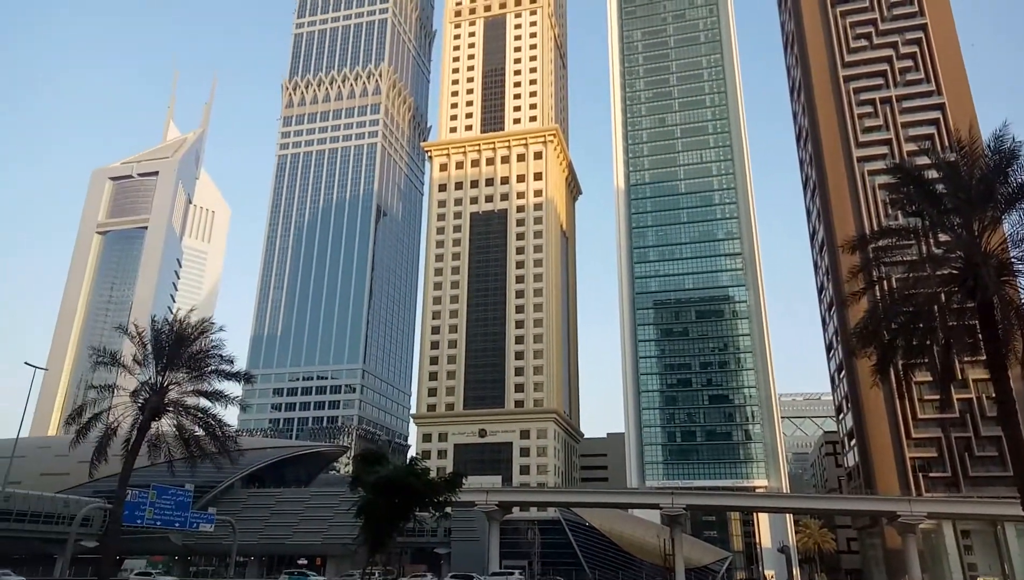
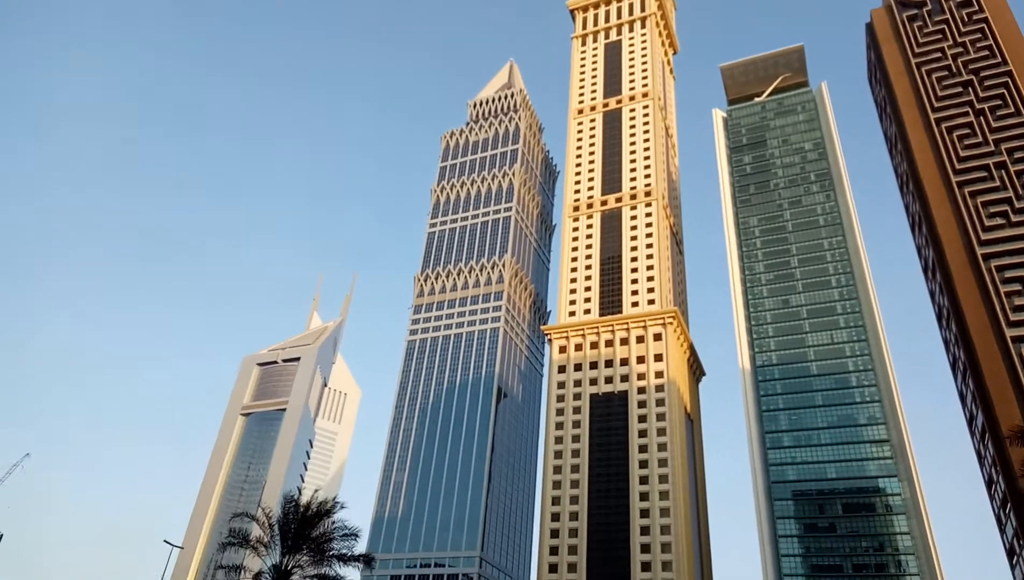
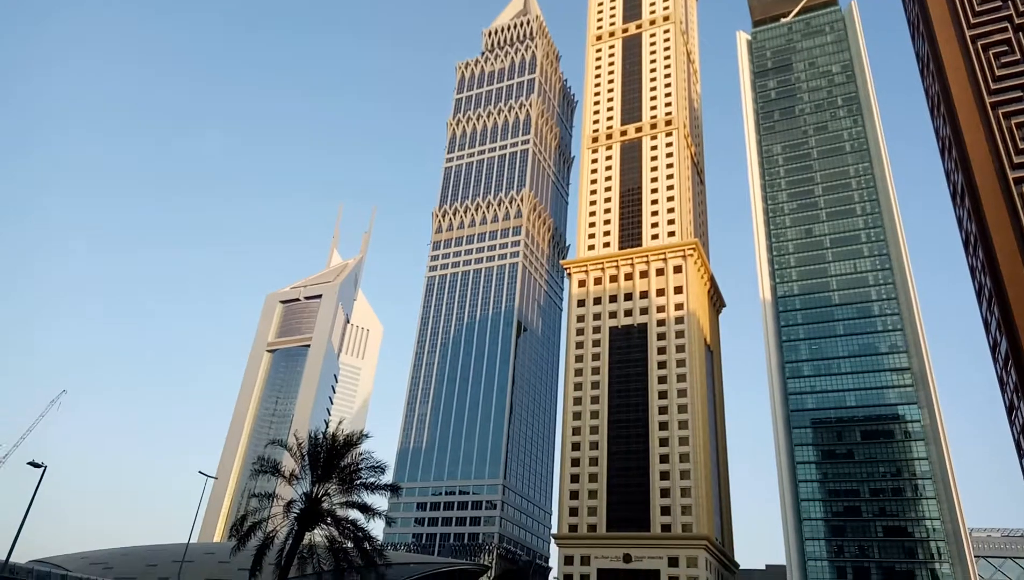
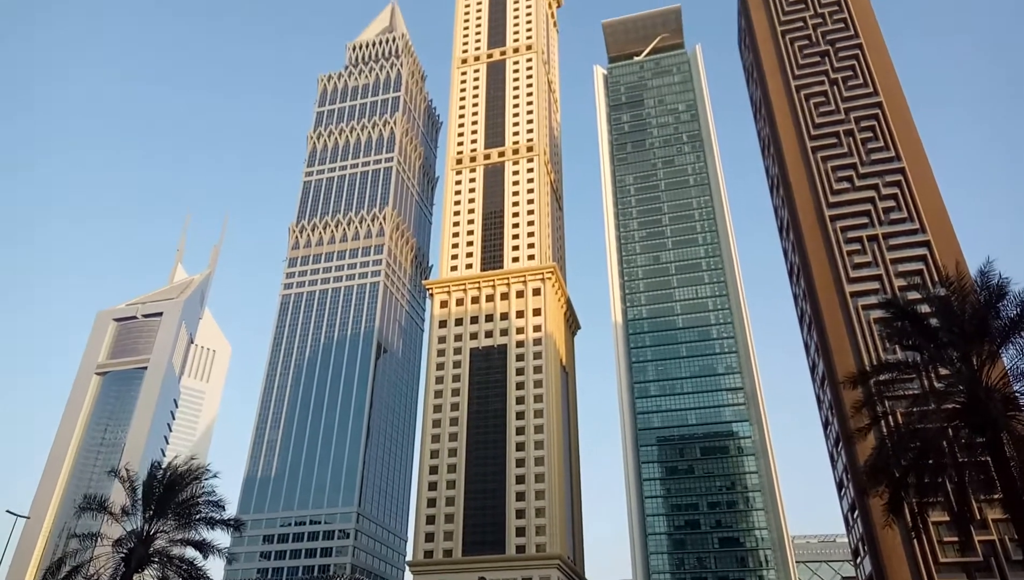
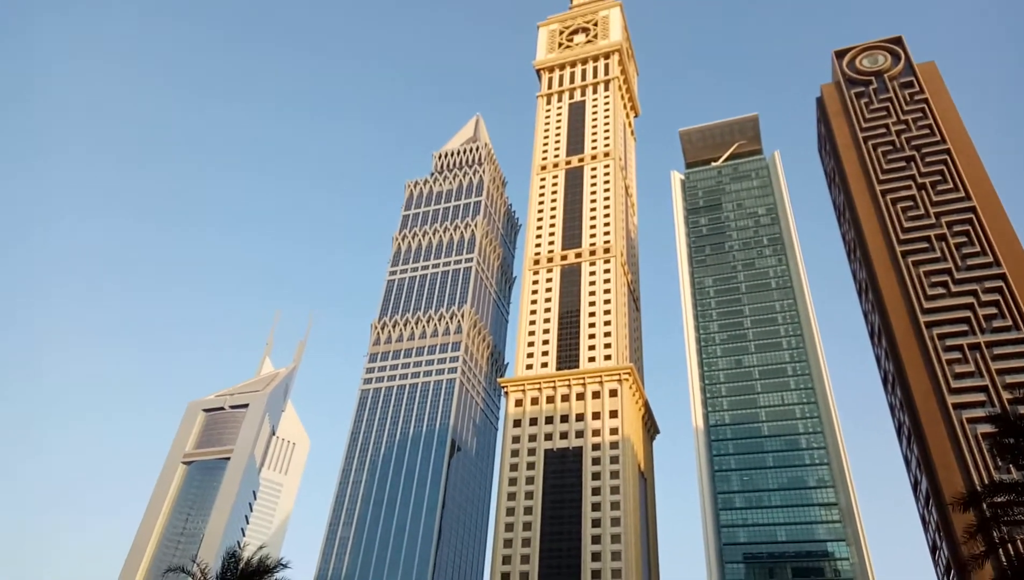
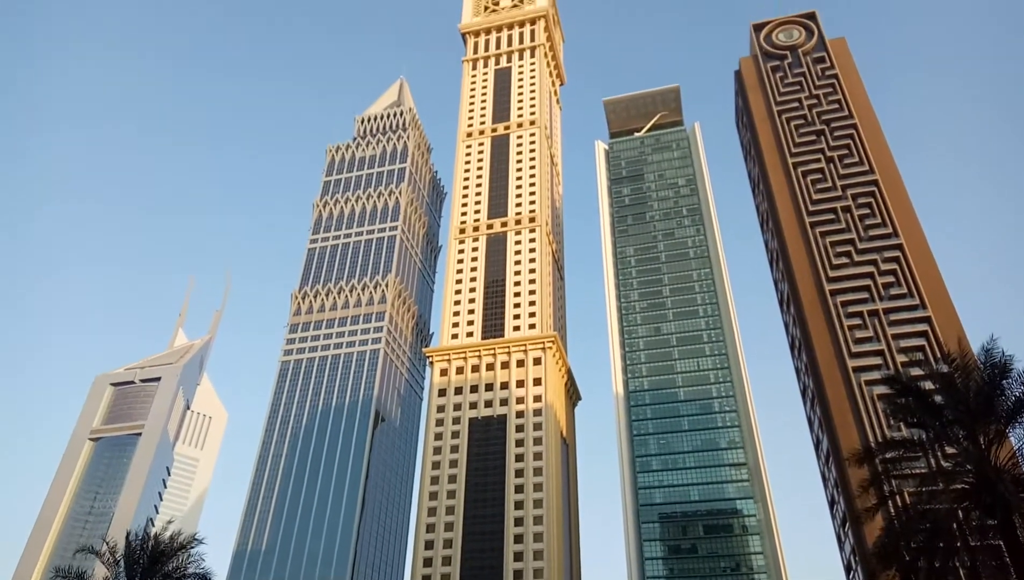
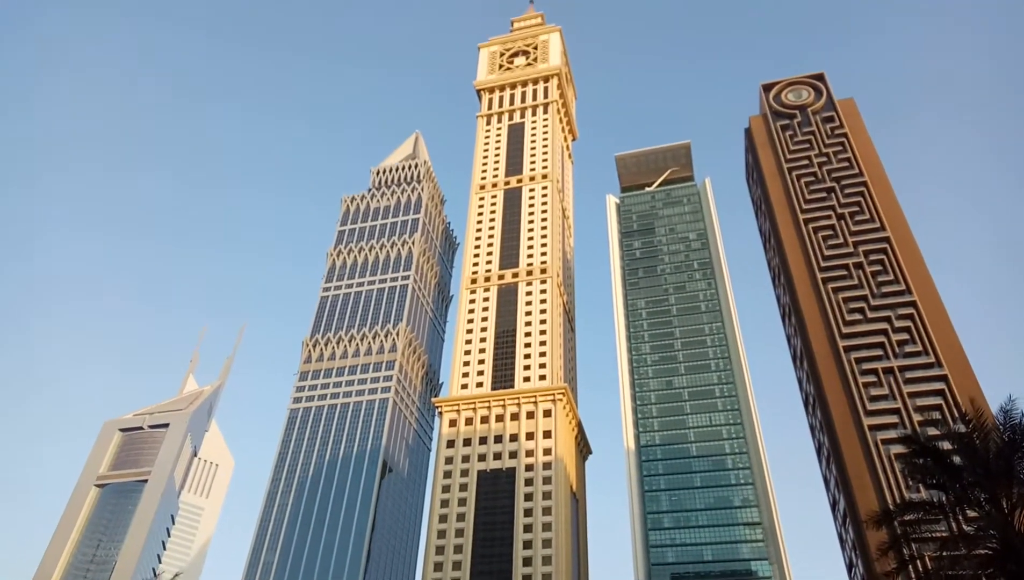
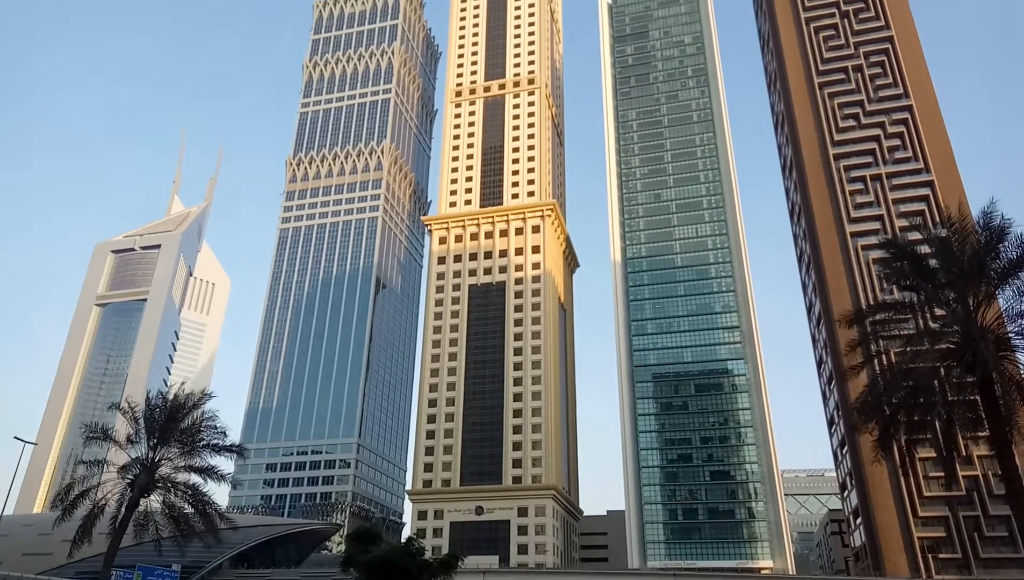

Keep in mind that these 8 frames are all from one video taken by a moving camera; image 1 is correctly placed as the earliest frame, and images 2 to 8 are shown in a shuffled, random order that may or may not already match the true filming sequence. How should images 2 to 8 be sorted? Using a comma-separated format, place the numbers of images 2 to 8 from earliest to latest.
8, 4, 6, 7, 5, 2, 3
